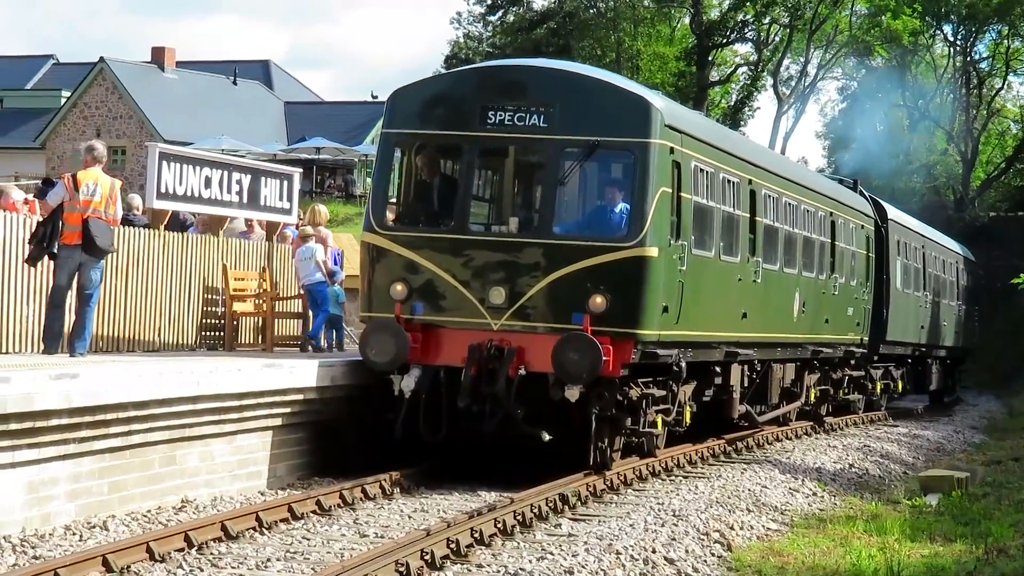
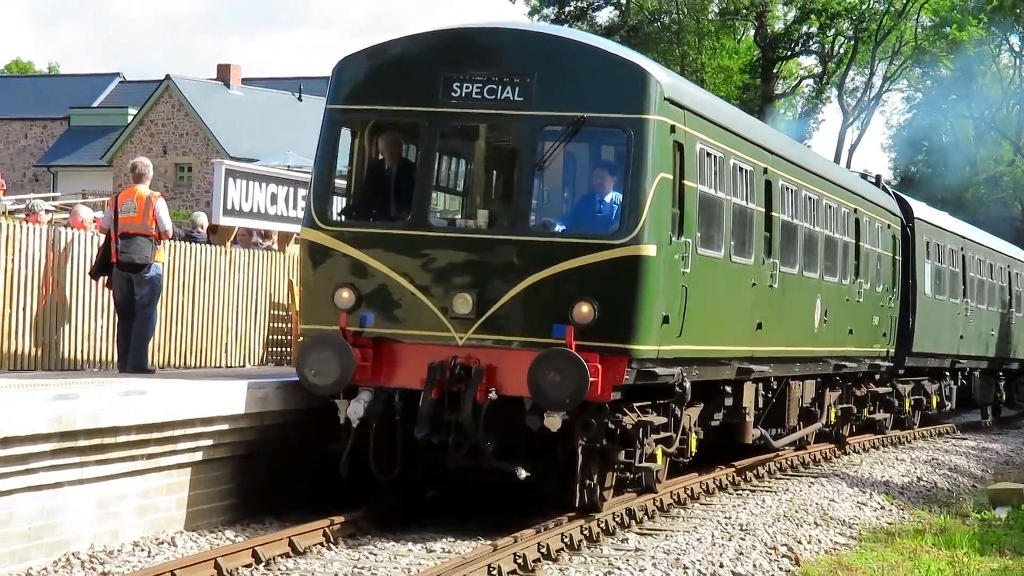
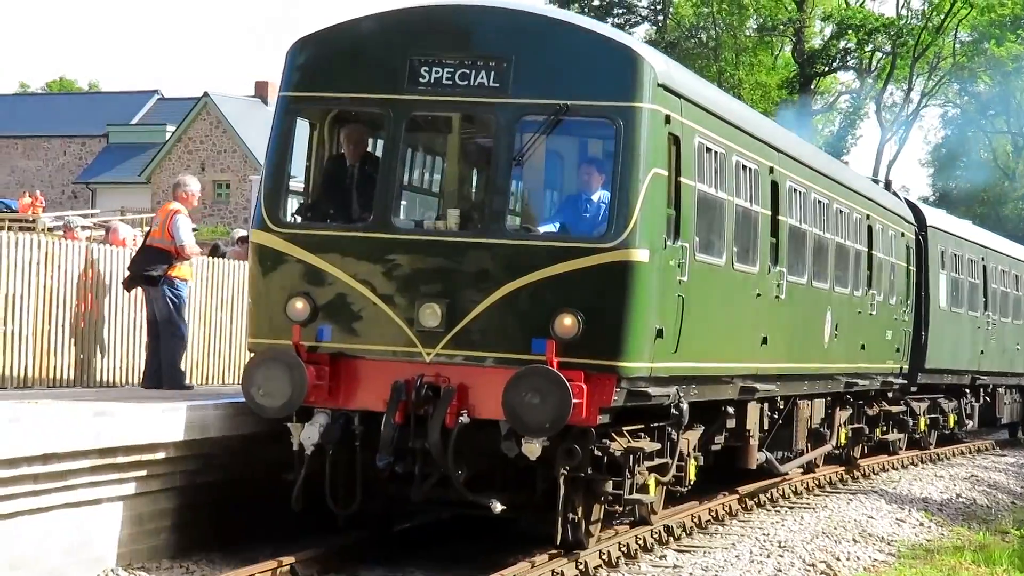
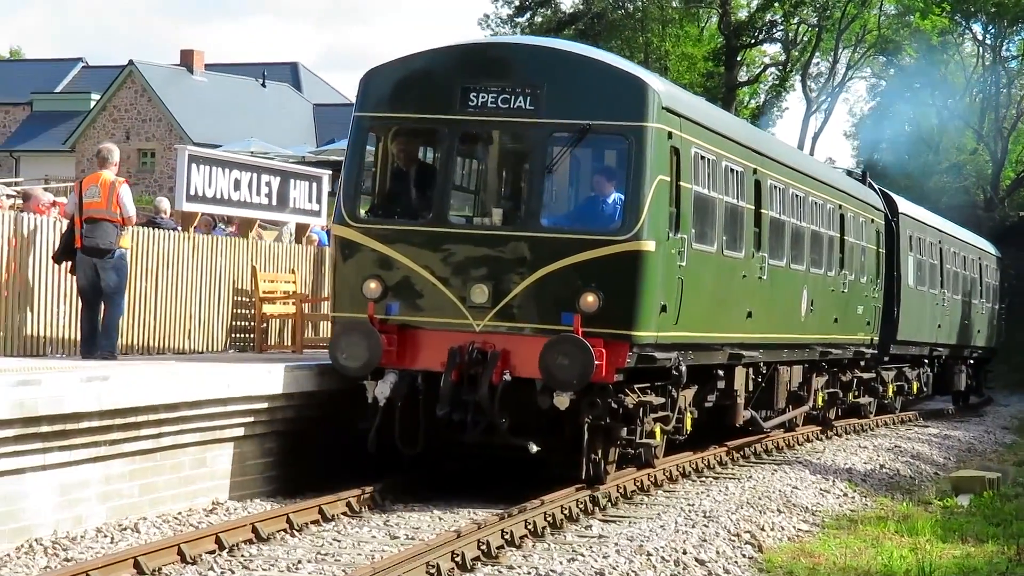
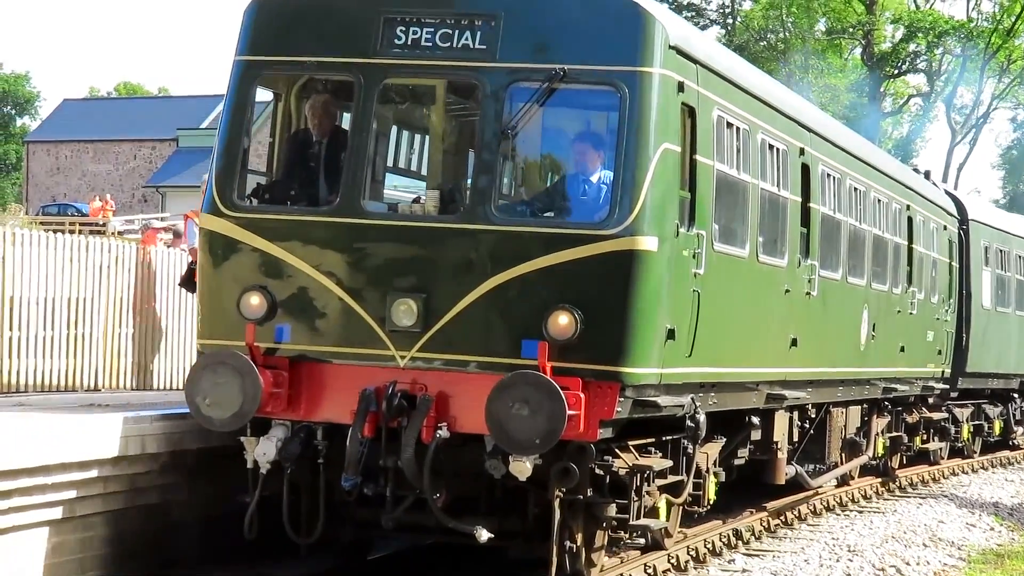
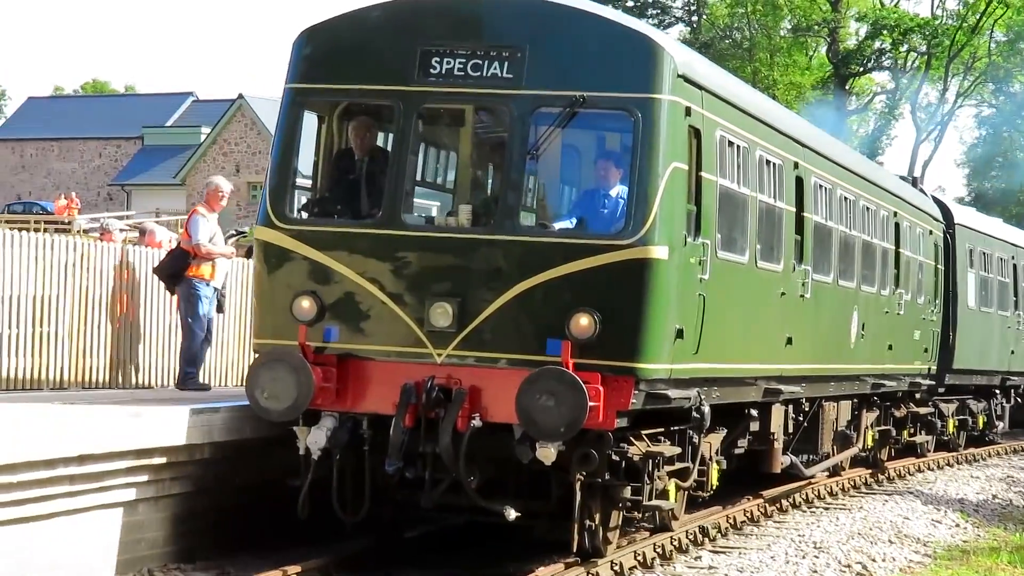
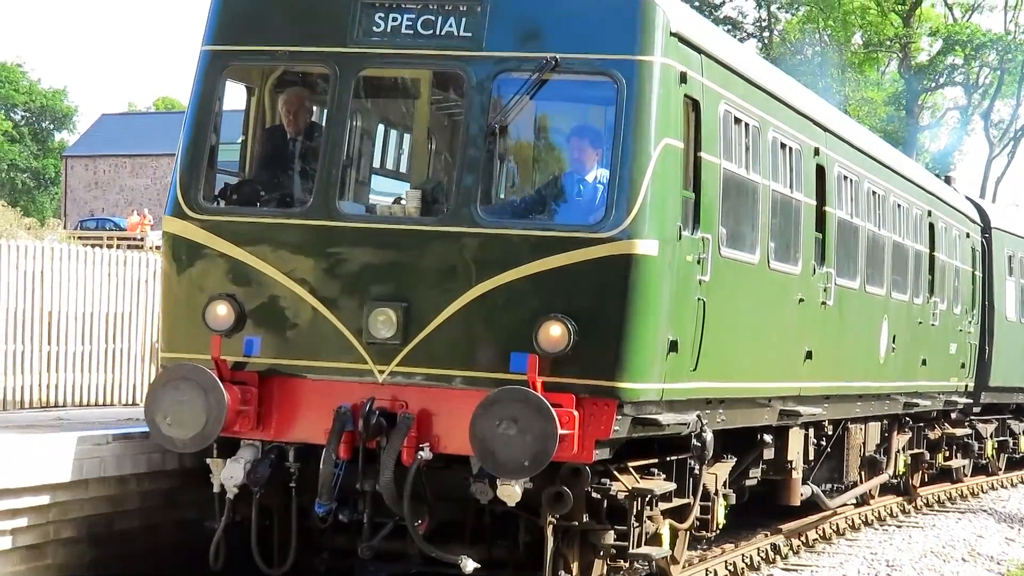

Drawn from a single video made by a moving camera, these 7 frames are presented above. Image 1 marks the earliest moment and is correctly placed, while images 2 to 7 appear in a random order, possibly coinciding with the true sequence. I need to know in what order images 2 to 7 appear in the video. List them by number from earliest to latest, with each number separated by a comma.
4, 2, 3, 6, 5, 7
